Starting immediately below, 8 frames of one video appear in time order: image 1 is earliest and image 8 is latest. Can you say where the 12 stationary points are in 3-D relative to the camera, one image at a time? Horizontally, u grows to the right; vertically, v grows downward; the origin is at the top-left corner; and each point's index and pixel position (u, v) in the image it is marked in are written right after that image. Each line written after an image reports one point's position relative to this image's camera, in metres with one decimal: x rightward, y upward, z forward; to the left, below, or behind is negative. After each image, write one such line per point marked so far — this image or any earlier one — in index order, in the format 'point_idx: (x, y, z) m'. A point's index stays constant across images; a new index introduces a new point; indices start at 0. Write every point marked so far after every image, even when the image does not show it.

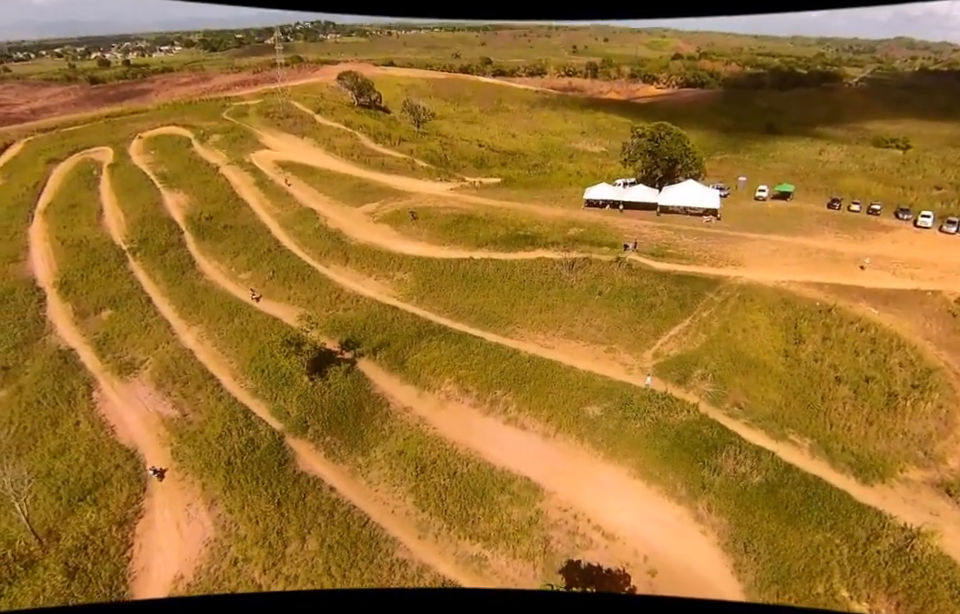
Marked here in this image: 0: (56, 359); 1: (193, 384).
0: (-16.6, -2.0, +20.4) m
1: (-10.1, -2.7, +18.0) m
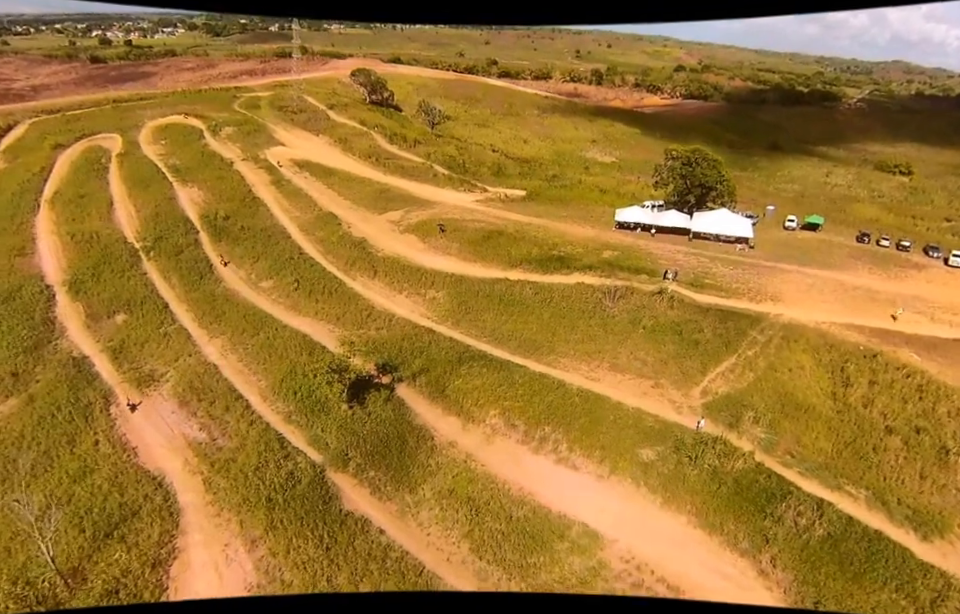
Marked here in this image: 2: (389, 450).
0: (-15.2, -2.2, +19.0) m
1: (-8.6, -3.2, +16.9) m
2: (-2.8, -4.3, +15.7) m
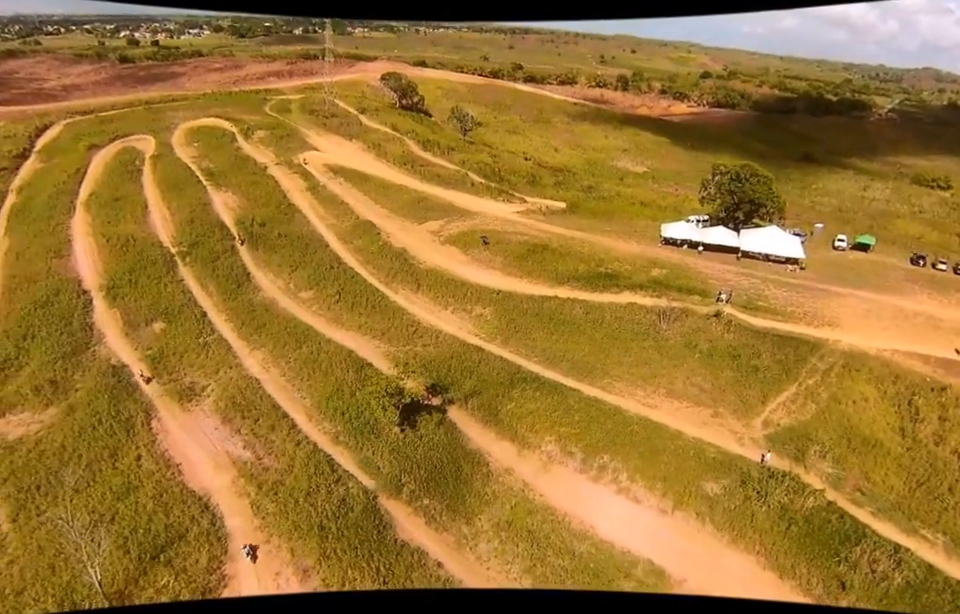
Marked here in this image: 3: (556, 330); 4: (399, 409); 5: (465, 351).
0: (-13.4, -2.5, +18.5) m
1: (-6.9, -3.7, +16.4) m
2: (-1.1, -4.9, +15.1) m
3: (+3.0, -0.9, +19.9) m
4: (-2.4, -3.3, +16.4) m
5: (-0.5, -1.6, +18.9) m
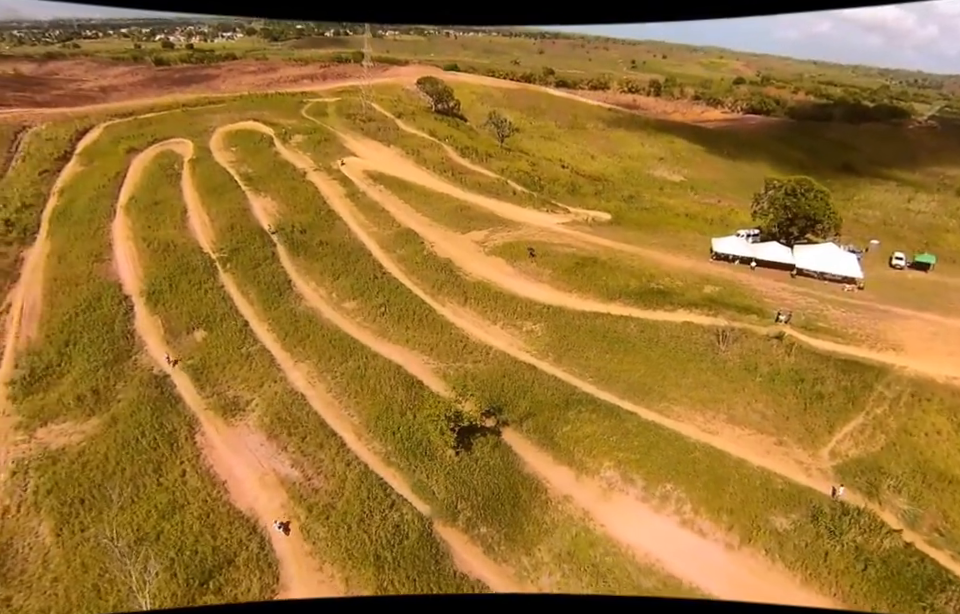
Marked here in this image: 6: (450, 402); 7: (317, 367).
0: (-11.6, -2.8, +18.3) m
1: (-5.2, -4.1, +16.0) m
2: (+0.5, -5.5, +14.5) m
3: (+4.8, -1.6, +19.2) m
4: (-0.7, -3.8, +15.9) m
5: (+1.3, -2.2, +18.3) m
6: (-0.8, -3.2, +16.8) m
7: (-5.8, -2.2, +18.7) m
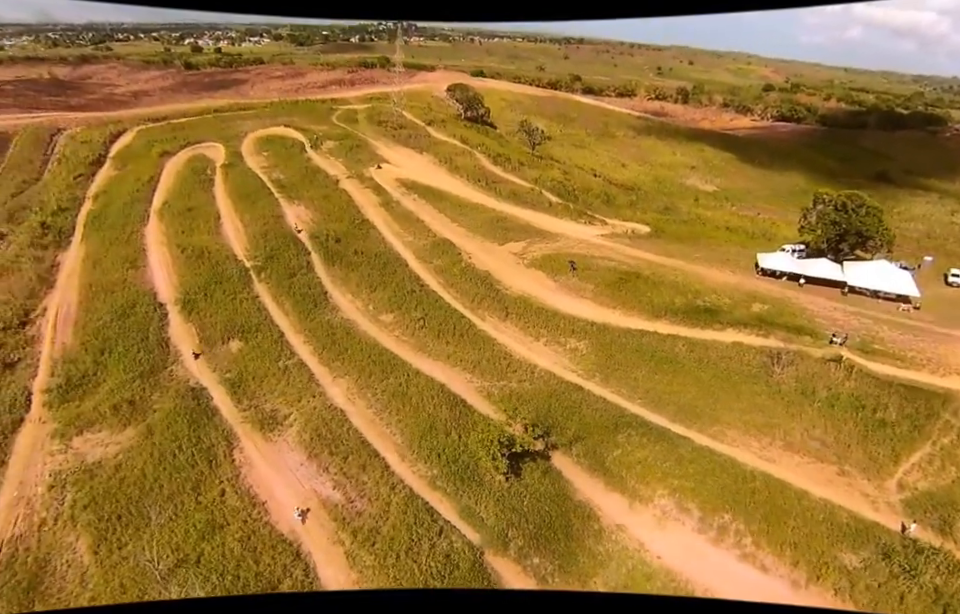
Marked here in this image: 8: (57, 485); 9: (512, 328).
0: (-10.1, -3.2, +18.0) m
1: (-3.7, -4.6, +15.5) m
2: (+1.9, -6.1, +13.9) m
3: (+6.4, -2.2, +18.5) m
4: (+0.7, -4.4, +15.3) m
5: (+2.8, -2.8, +17.7) m
6: (+0.7, -3.7, +16.2) m
7: (-4.3, -2.7, +18.2) m
8: (-12.4, -5.2, +15.1) m
9: (+1.2, -0.8, +20.0) m
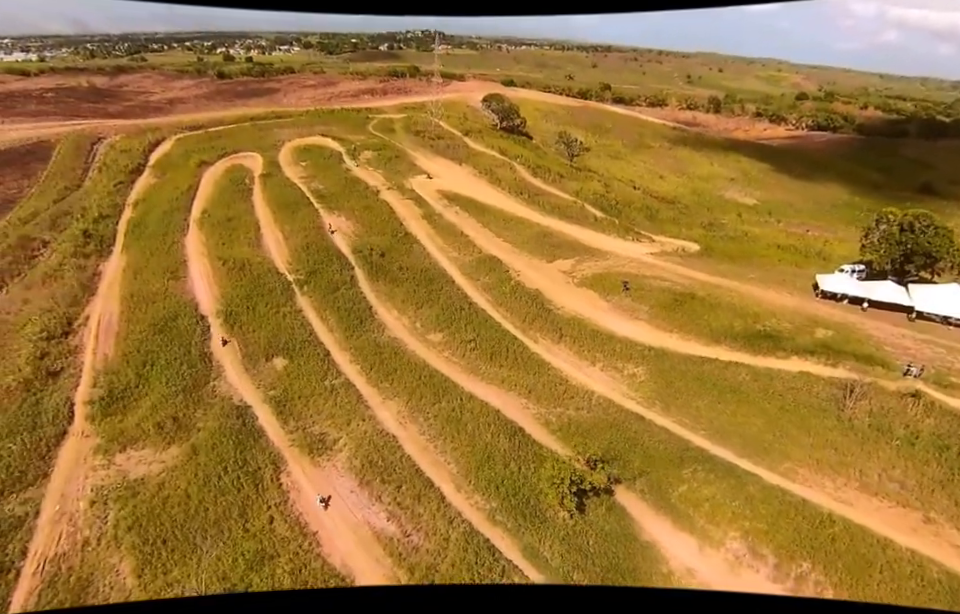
0: (-8.3, -3.8, +17.5) m
1: (-2.0, -5.3, +14.8) m
2: (+3.6, -6.8, +13.1) m
3: (+8.2, -3.1, +17.6) m
4: (+2.4, -5.1, +14.6) m
5: (+4.6, -3.6, +16.9) m
6: (+2.5, -4.5, +15.5) m
7: (-2.5, -3.4, +17.6) m
8: (-10.7, -5.7, +14.7) m
9: (+3.1, -1.6, +19.2) m
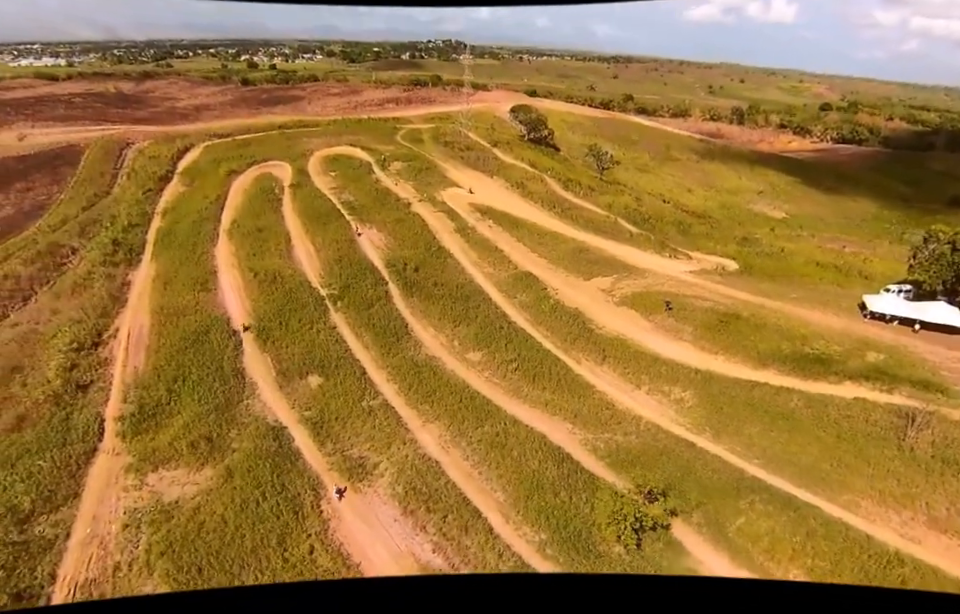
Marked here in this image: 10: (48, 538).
0: (-6.9, -4.4, +17.1) m
1: (-0.7, -5.9, +14.3) m
2: (+4.9, -7.5, +12.4) m
3: (+9.6, -3.9, +16.9) m
4: (+3.8, -5.8, +14.0) m
5: (+6.0, -4.3, +16.3) m
6: (+3.8, -5.2, +14.9) m
7: (-1.1, -4.0, +17.1) m
8: (-9.4, -6.2, +14.3) m
9: (+4.6, -2.4, +18.6) m
10: (-11.4, -6.1, +13.7) m
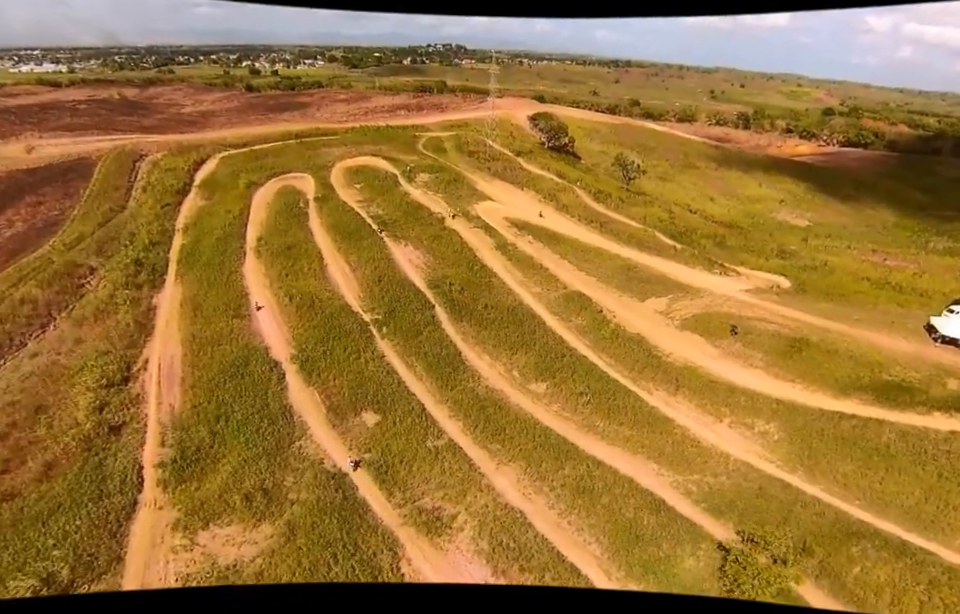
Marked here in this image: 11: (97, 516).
0: (-4.4, -5.5, +15.6) m
1: (+1.9, -6.9, +13.0) m
2: (+7.5, -8.4, +11.3) m
3: (+12.1, -4.8, +16.0) m
4: (+6.3, -6.8, +12.8) m
5: (+8.5, -5.3, +15.2) m
6: (+6.4, -6.2, +13.8) m
7: (+1.4, -5.0, +15.8) m
8: (-6.8, -7.3, +12.7) m
9: (+7.0, -3.3, +17.5) m
10: (-8.8, -7.3, +12.1) m
11: (-10.5, -5.9, +14.3) m
